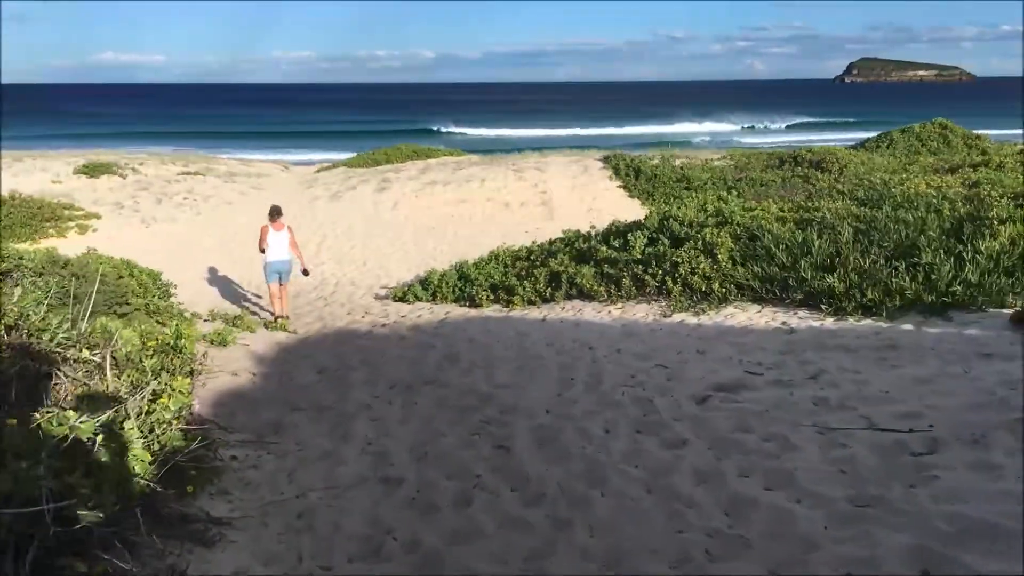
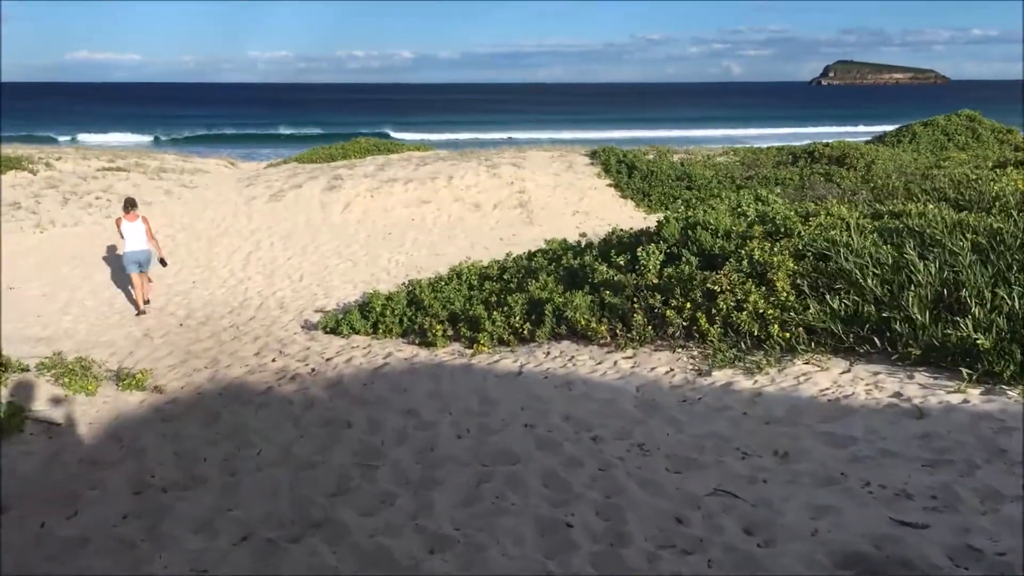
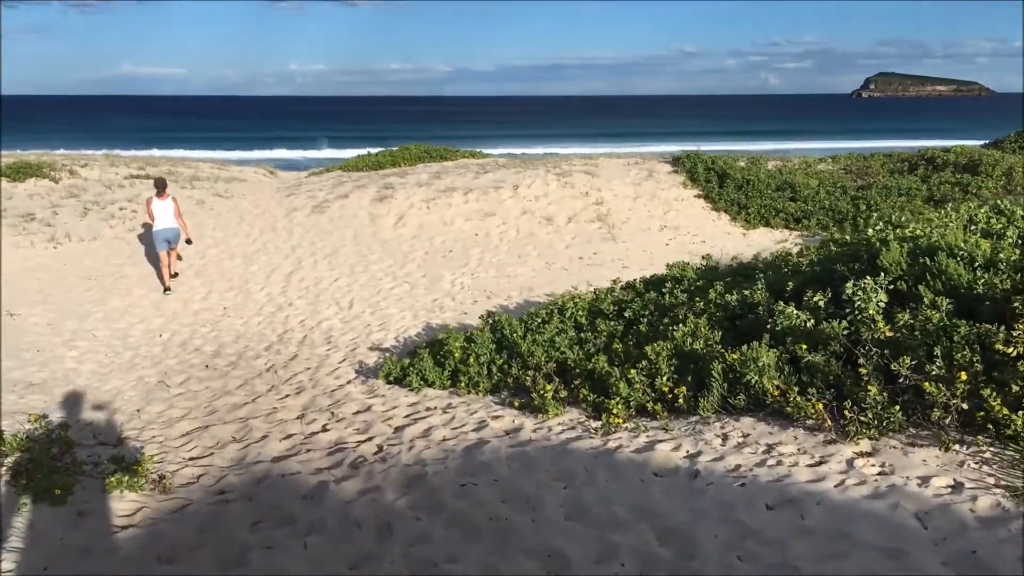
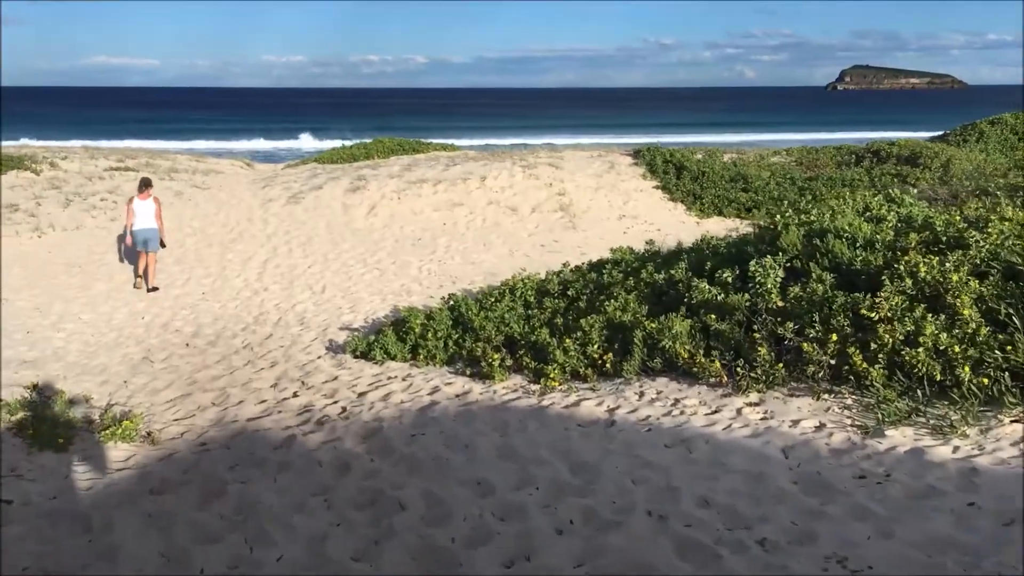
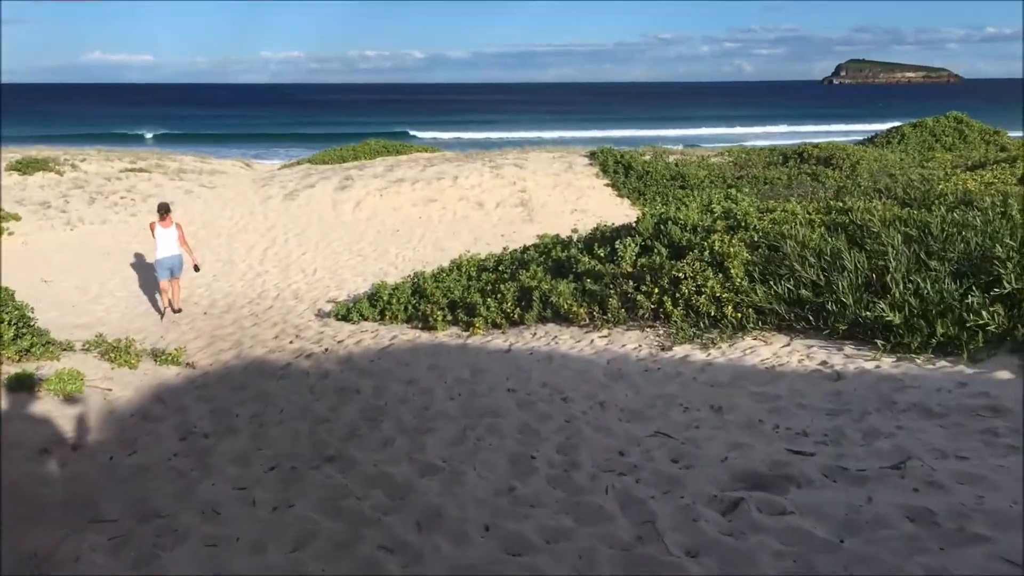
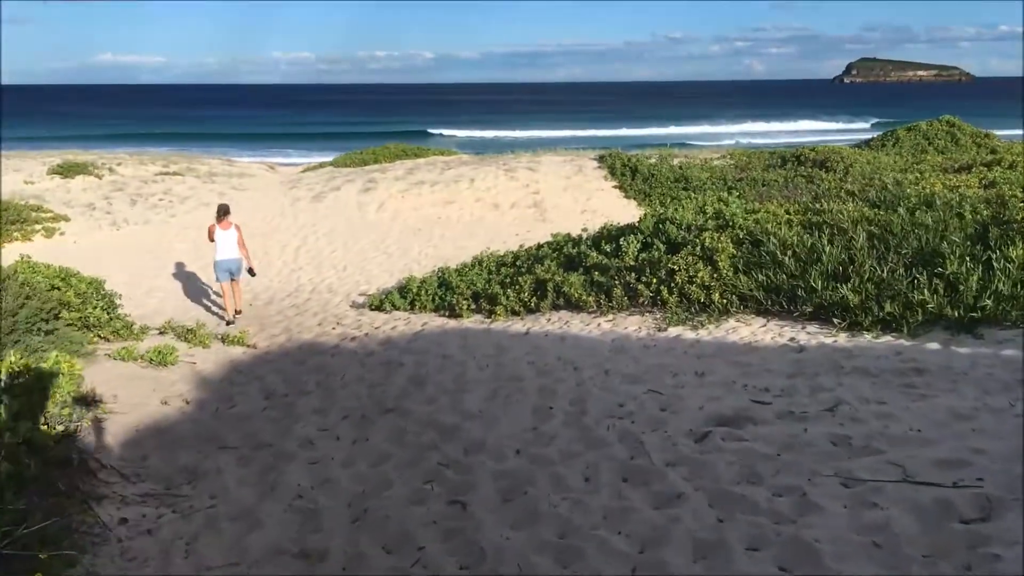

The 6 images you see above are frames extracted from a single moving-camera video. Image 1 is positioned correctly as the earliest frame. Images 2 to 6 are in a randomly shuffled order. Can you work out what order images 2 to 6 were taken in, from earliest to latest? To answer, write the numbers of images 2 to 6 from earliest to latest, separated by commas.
6, 5, 2, 4, 3
